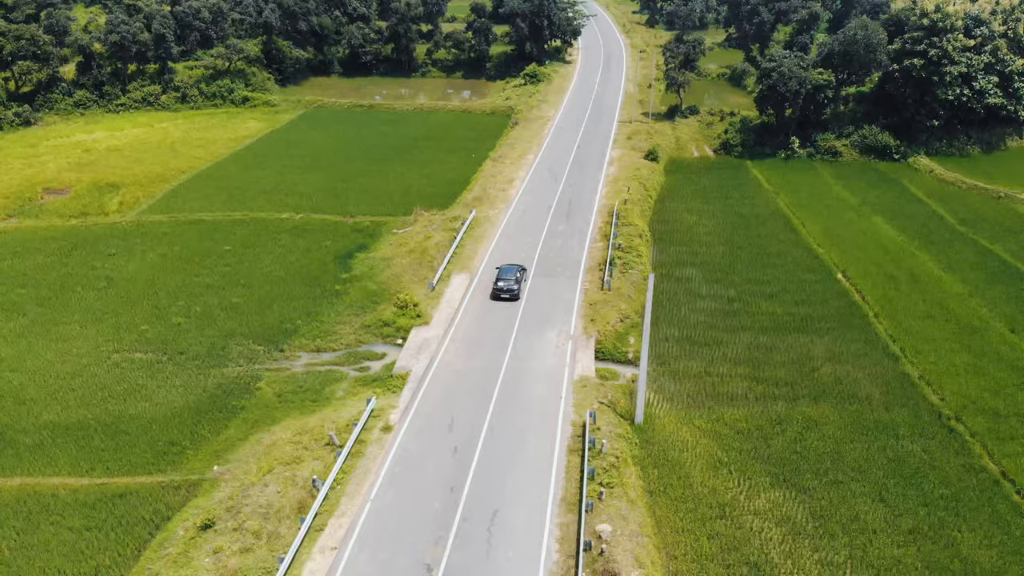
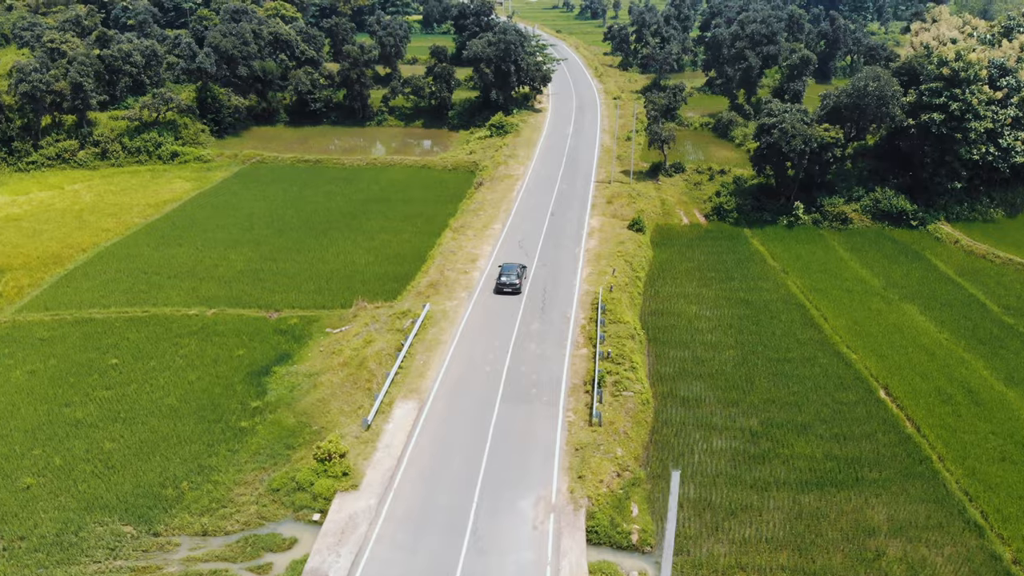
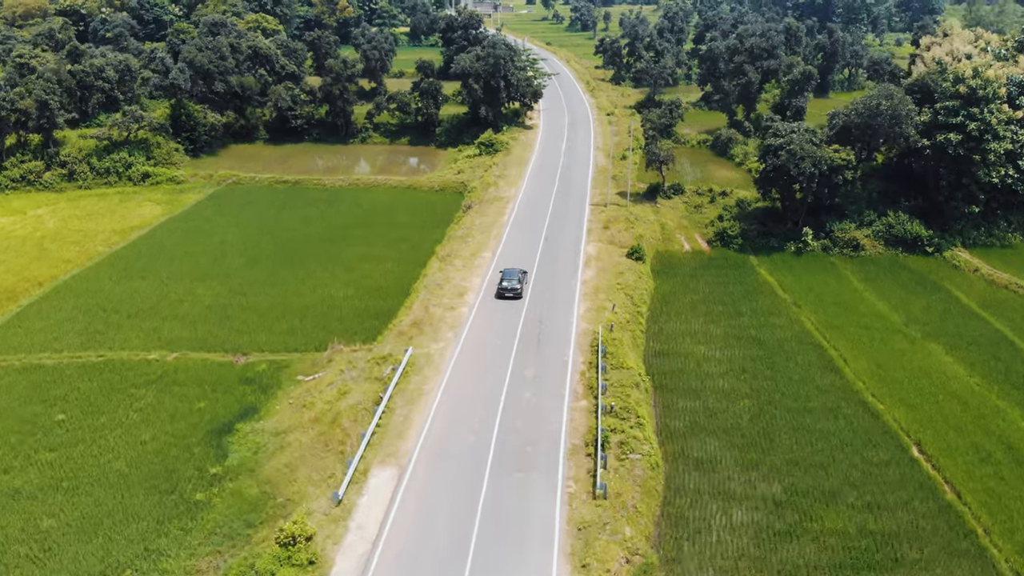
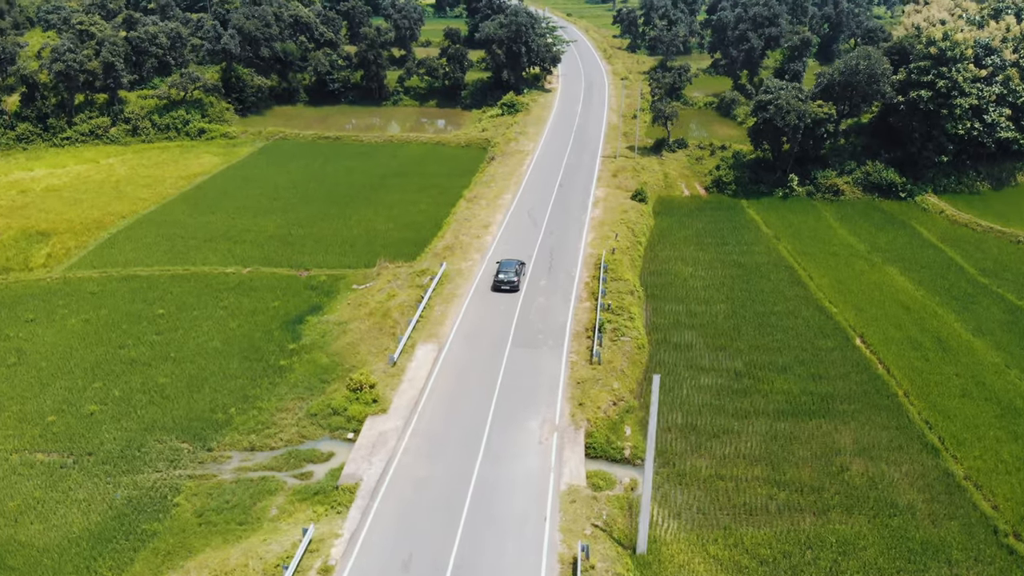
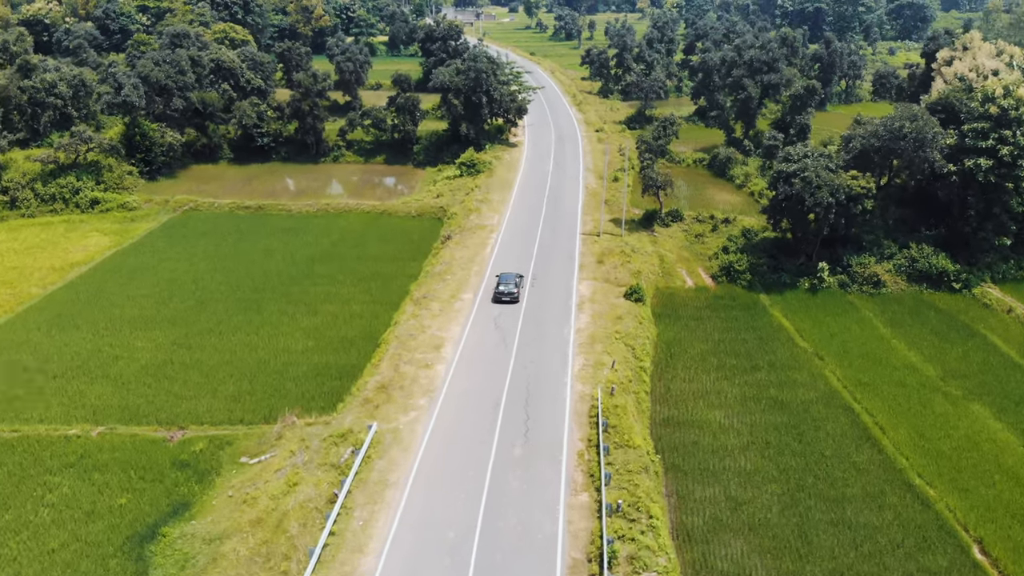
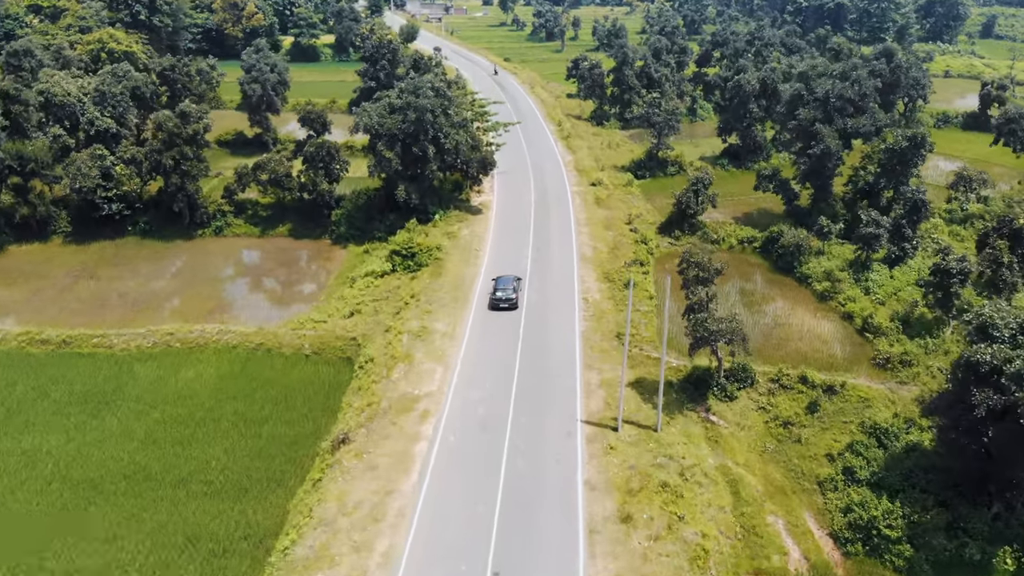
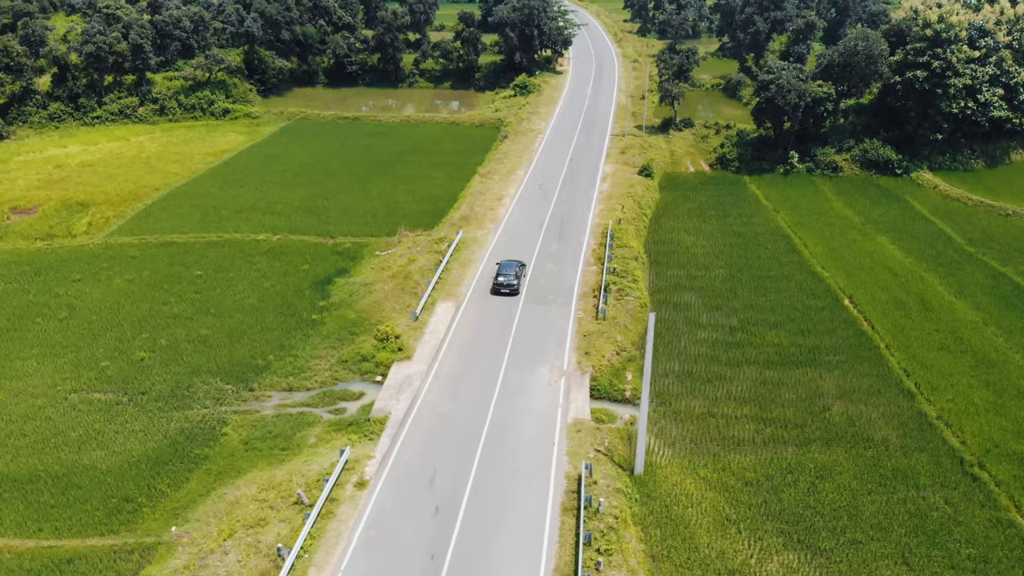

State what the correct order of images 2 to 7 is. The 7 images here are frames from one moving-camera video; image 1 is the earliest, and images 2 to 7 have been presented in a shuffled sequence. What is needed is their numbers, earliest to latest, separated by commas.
7, 4, 2, 3, 5, 6
